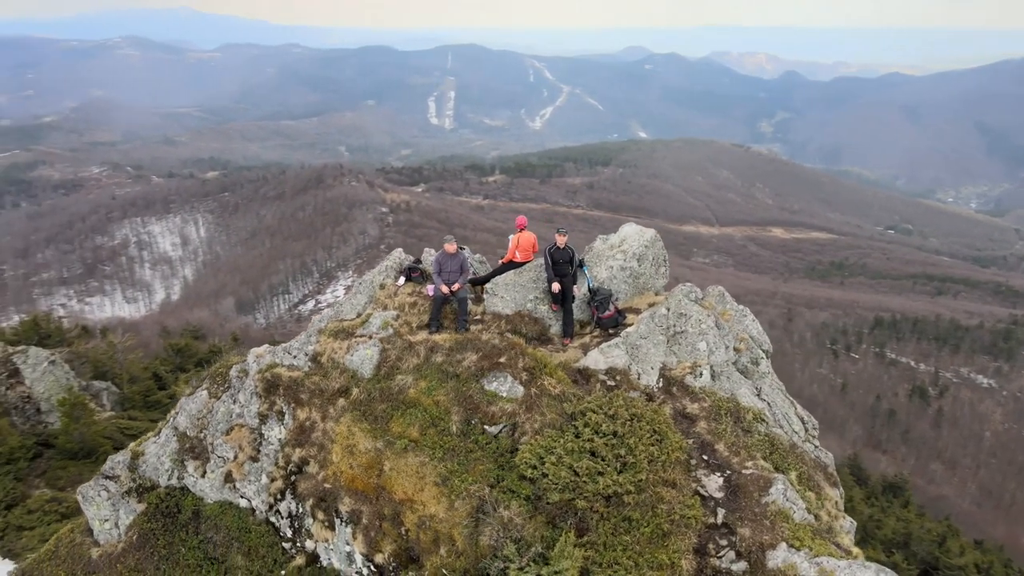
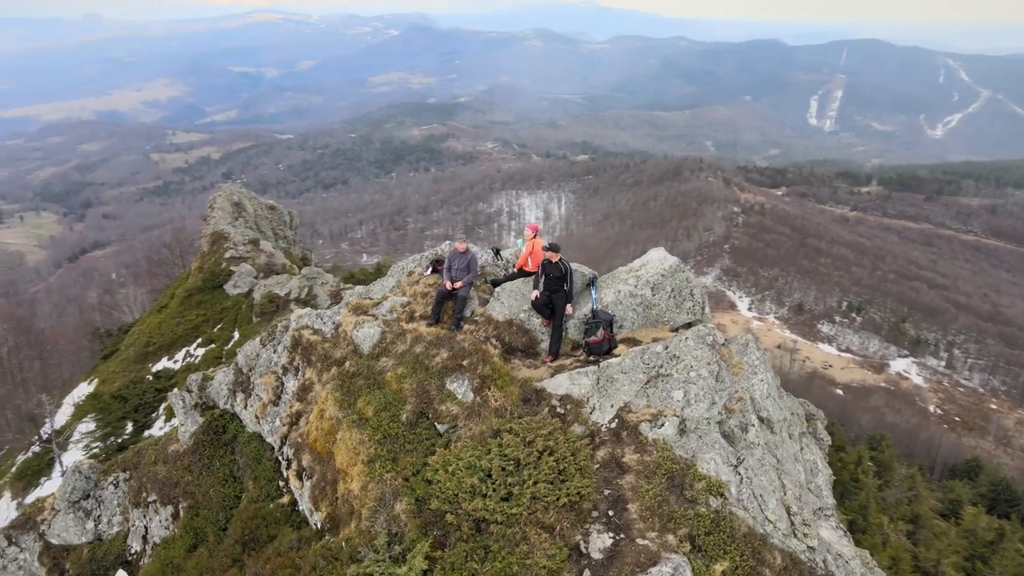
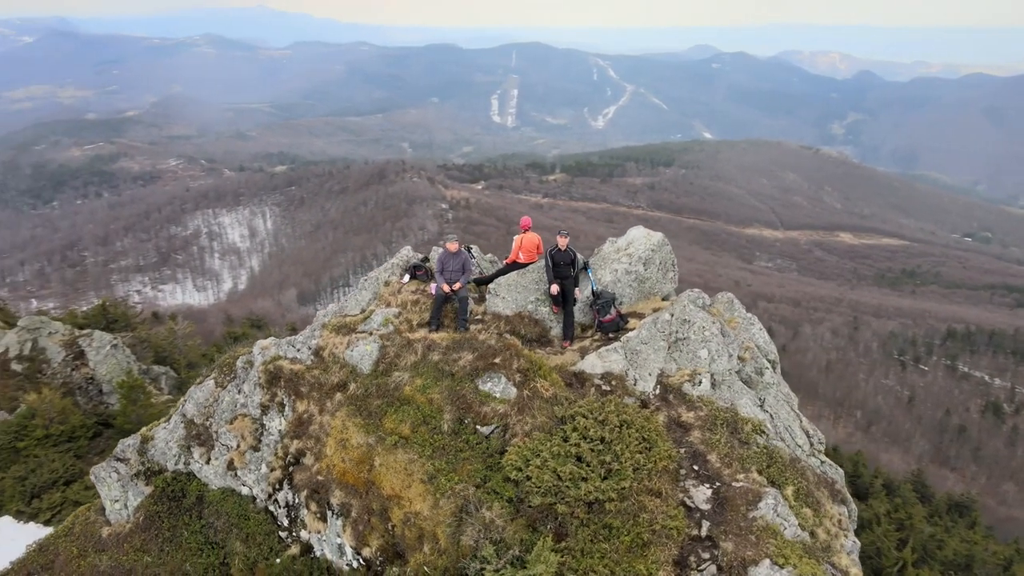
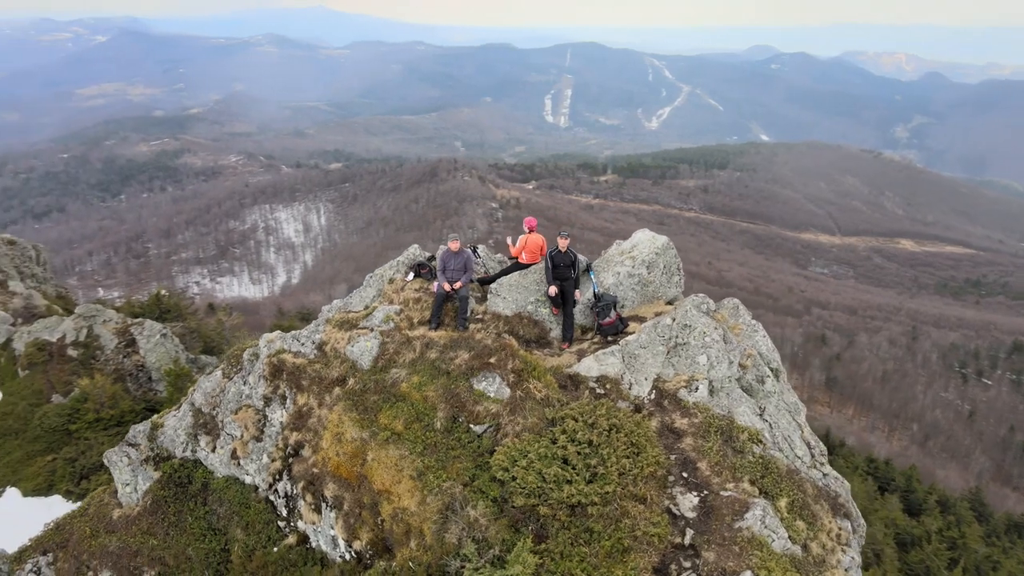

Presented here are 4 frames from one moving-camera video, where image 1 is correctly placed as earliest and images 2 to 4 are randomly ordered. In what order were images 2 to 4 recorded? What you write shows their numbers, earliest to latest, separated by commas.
3, 4, 2
